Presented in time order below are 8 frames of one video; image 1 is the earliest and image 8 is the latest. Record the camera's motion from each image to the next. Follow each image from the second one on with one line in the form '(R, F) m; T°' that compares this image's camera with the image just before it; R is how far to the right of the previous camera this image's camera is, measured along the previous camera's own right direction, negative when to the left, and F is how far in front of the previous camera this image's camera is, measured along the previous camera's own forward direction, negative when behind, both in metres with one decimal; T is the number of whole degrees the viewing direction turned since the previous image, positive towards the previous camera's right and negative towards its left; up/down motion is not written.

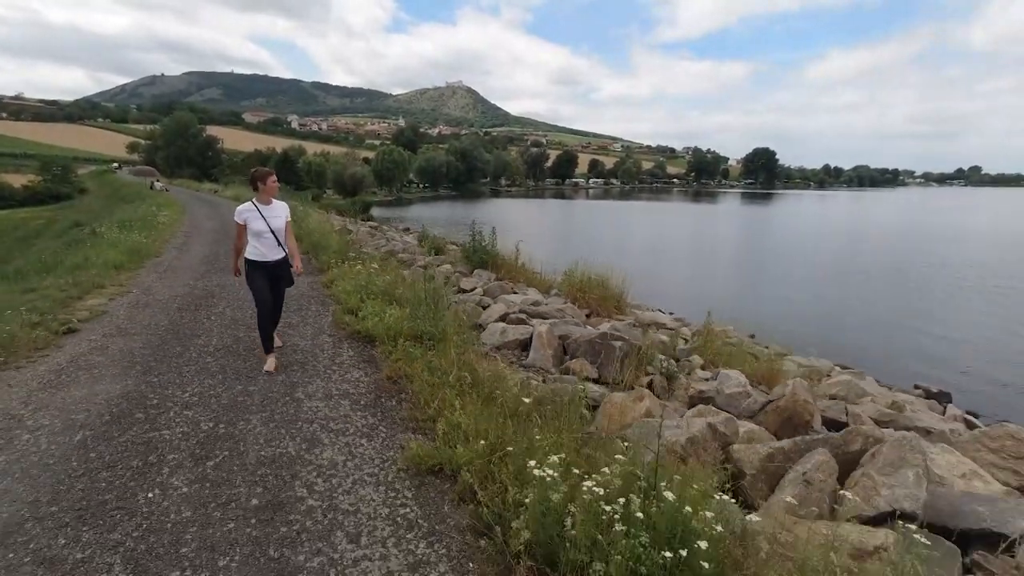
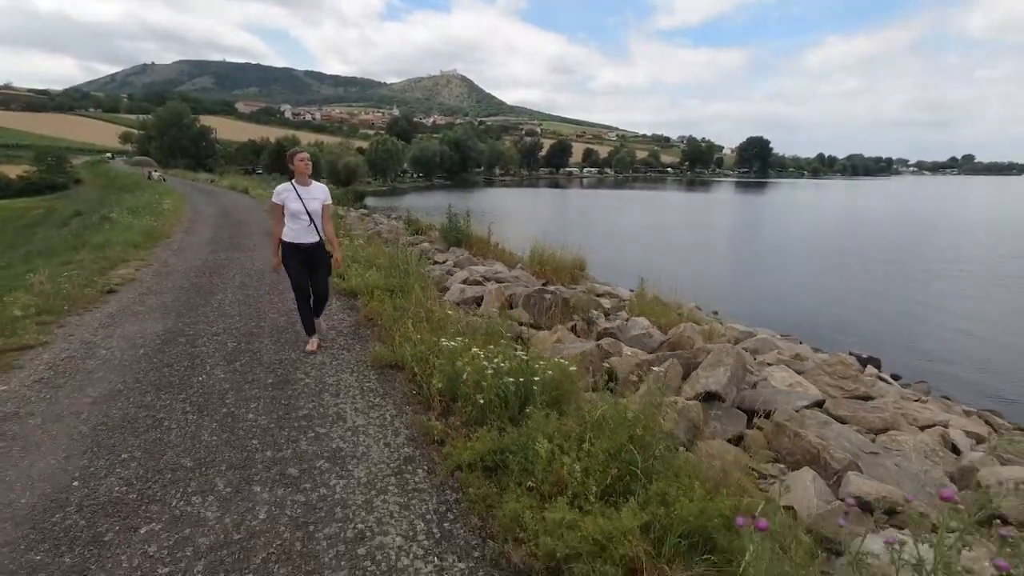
(+0.7, -2.0) m; 0°
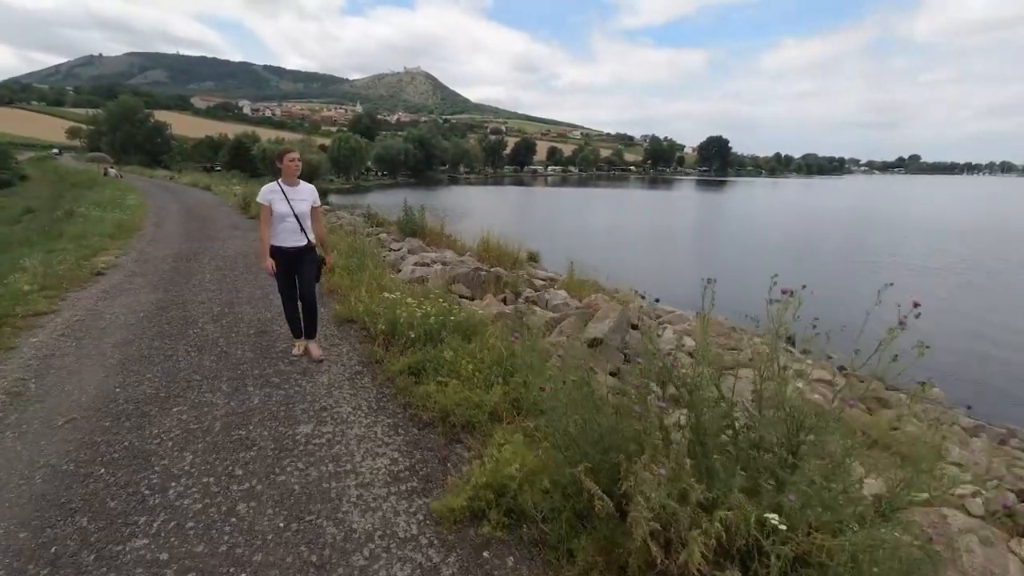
(+0.5, -1.9) m; +3°
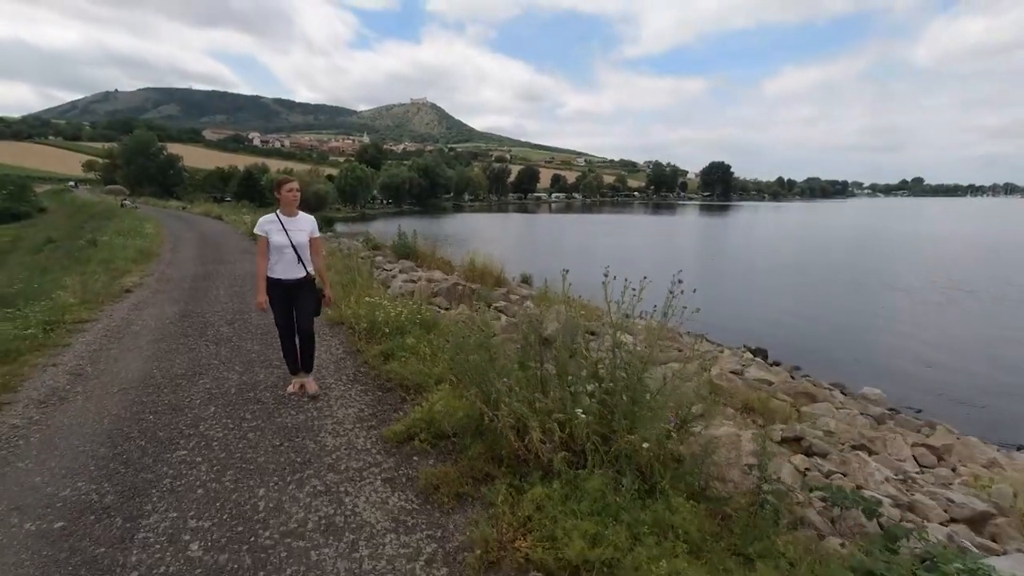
(+0.8, -1.6) m; -1°
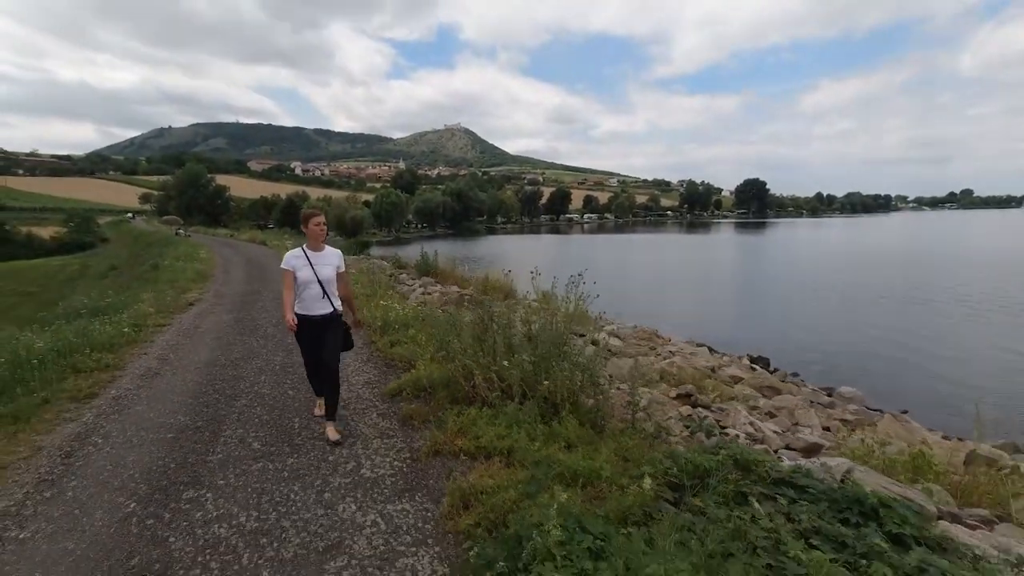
(+1.0, -2.0) m; -4°
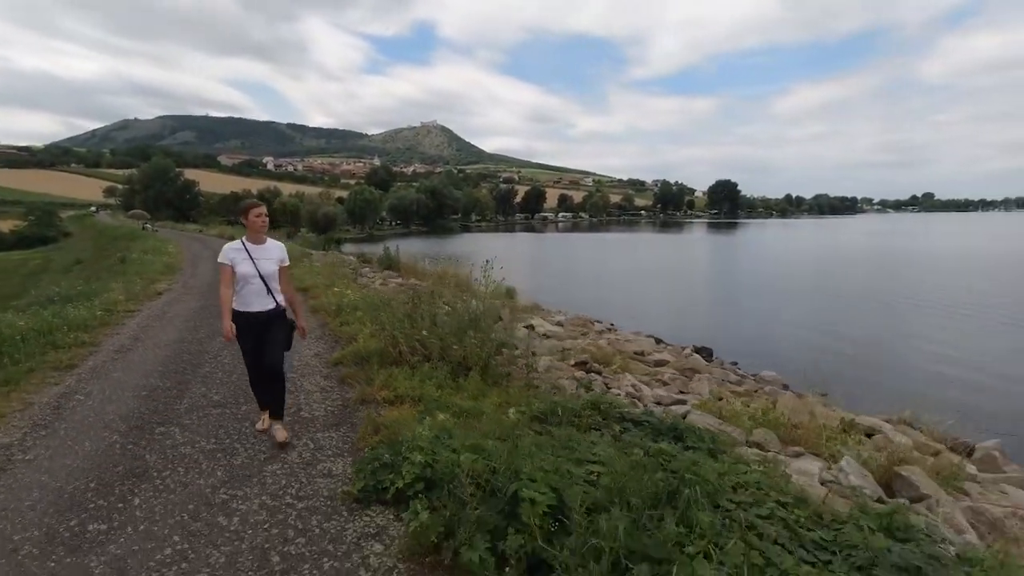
(+0.8, -1.4) m; +3°
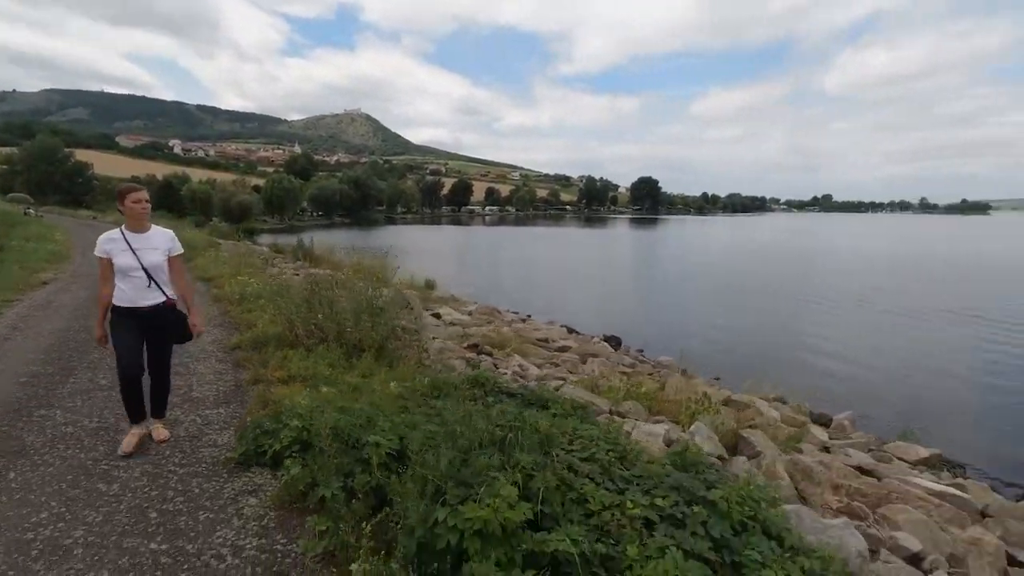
(+0.5, -0.6) m; +8°
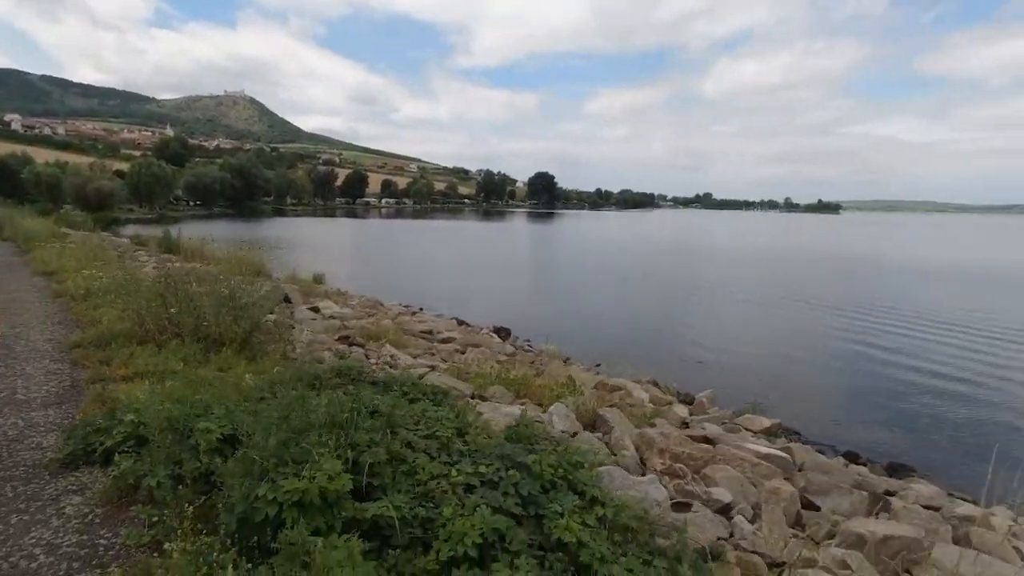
(+0.4, -0.3) m; +10°
